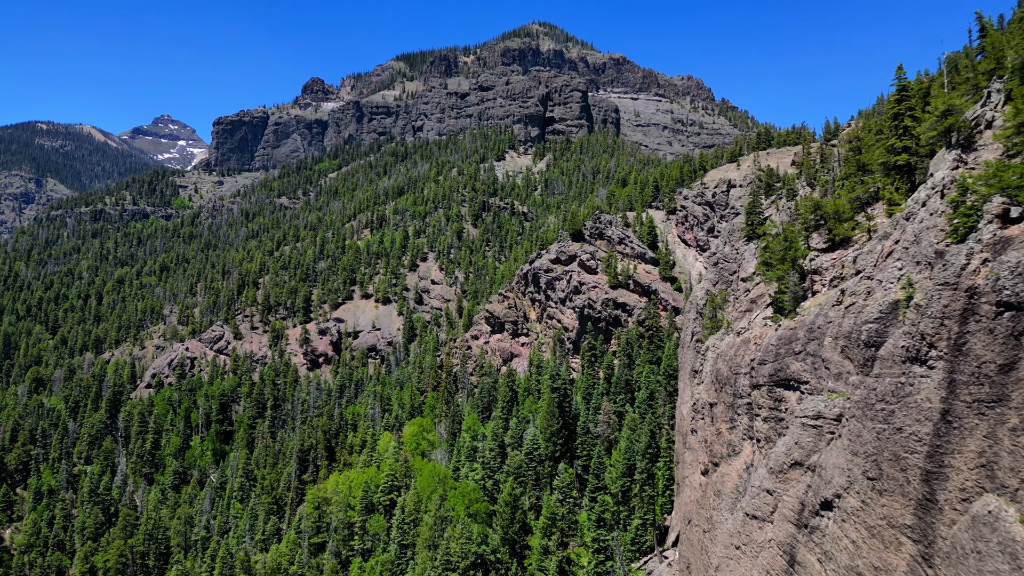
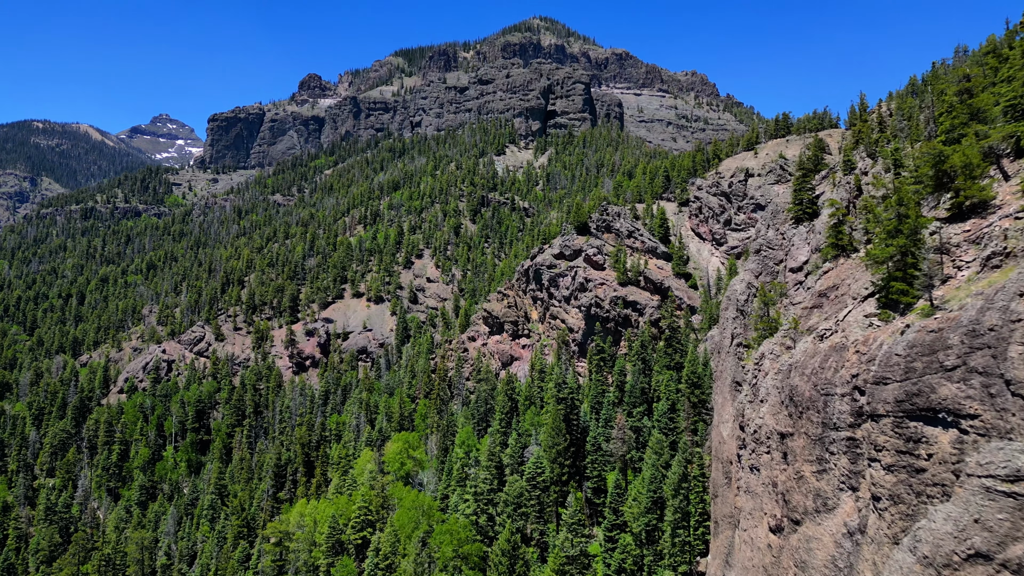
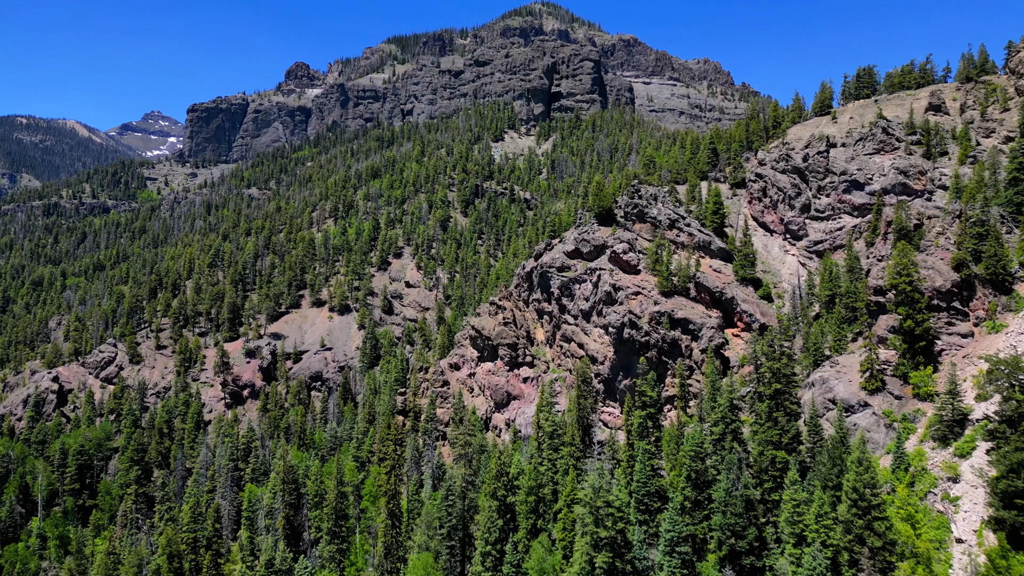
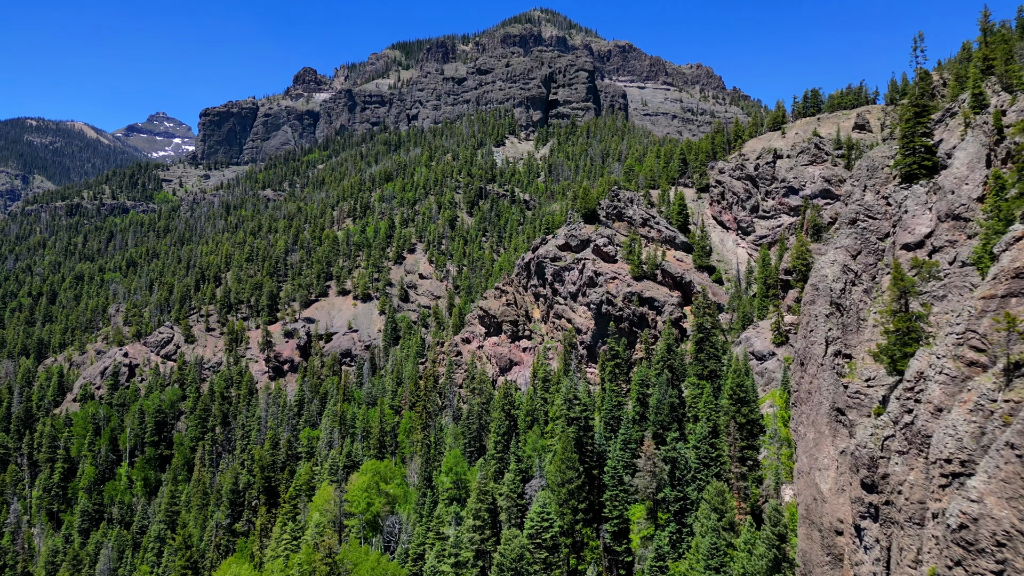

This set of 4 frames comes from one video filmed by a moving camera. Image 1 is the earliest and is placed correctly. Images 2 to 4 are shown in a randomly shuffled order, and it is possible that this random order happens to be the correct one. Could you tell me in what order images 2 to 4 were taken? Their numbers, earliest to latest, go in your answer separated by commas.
2, 4, 3
